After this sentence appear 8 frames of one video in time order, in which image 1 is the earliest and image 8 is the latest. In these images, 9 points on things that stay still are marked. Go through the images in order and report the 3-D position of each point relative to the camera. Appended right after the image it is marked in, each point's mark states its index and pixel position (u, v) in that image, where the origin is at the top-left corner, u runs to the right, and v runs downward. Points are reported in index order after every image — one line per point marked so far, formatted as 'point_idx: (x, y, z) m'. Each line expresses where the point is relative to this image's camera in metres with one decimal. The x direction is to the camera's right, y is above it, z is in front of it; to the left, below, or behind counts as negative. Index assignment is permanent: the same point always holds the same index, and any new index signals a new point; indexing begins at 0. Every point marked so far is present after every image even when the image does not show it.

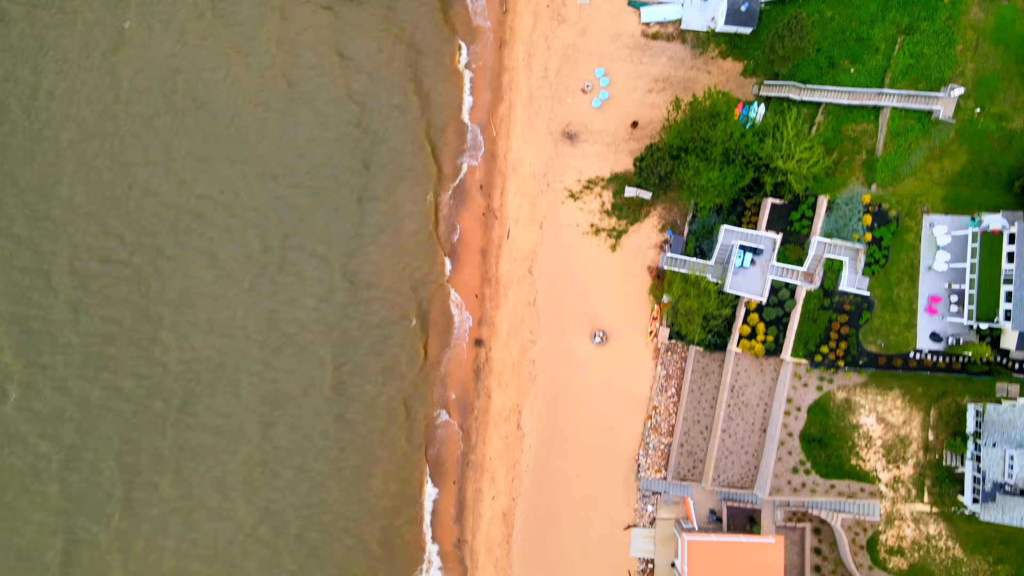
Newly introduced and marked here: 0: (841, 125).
0: (+7.0, +3.4, +18.9) m
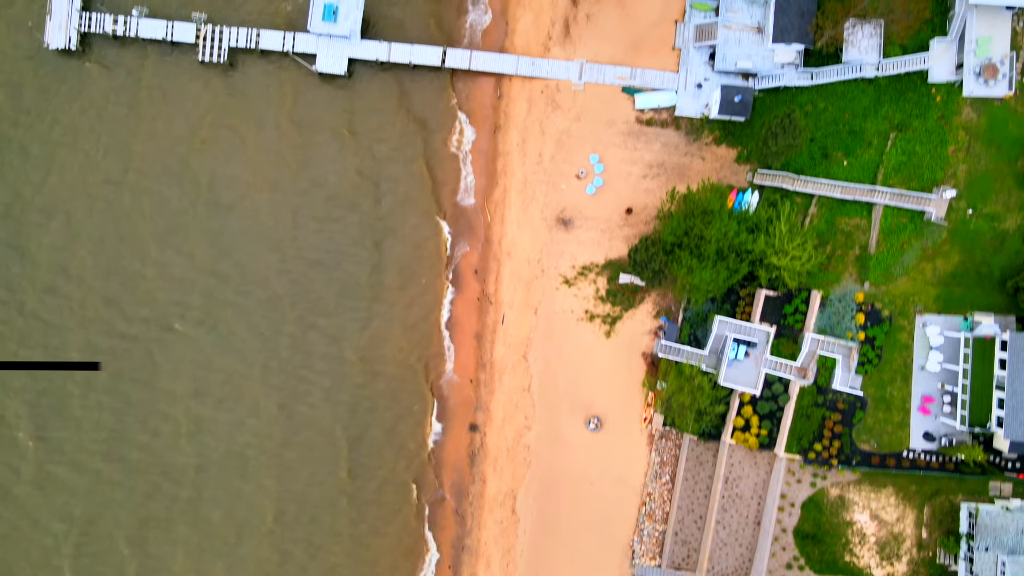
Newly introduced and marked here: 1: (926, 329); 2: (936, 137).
0: (+6.8, +1.5, +18.7) m
1: (+8.4, -0.9, +18.0) m
2: (+8.7, +3.0, +18.3) m
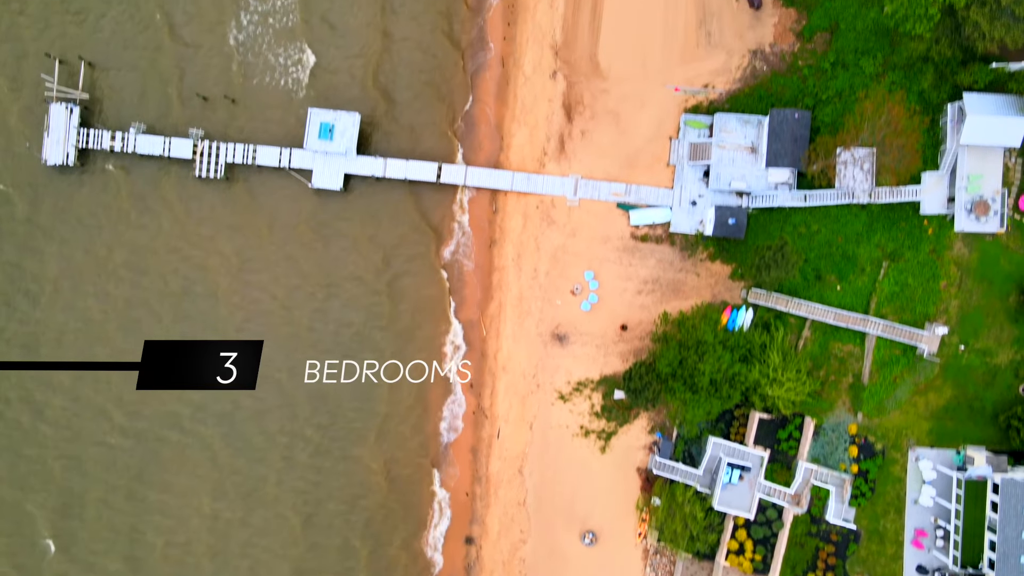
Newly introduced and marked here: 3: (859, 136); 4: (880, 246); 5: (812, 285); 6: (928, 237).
0: (+6.7, -1.2, +18.8) m
1: (+8.3, -3.6, +18.1) m
2: (+8.6, +0.3, +18.4) m
3: (+7.6, +3.1, +19.3) m
4: (+7.8, +0.9, +18.7) m
5: (+6.5, 0.0, +19.1) m
6: (+8.7, +1.0, +18.4) m
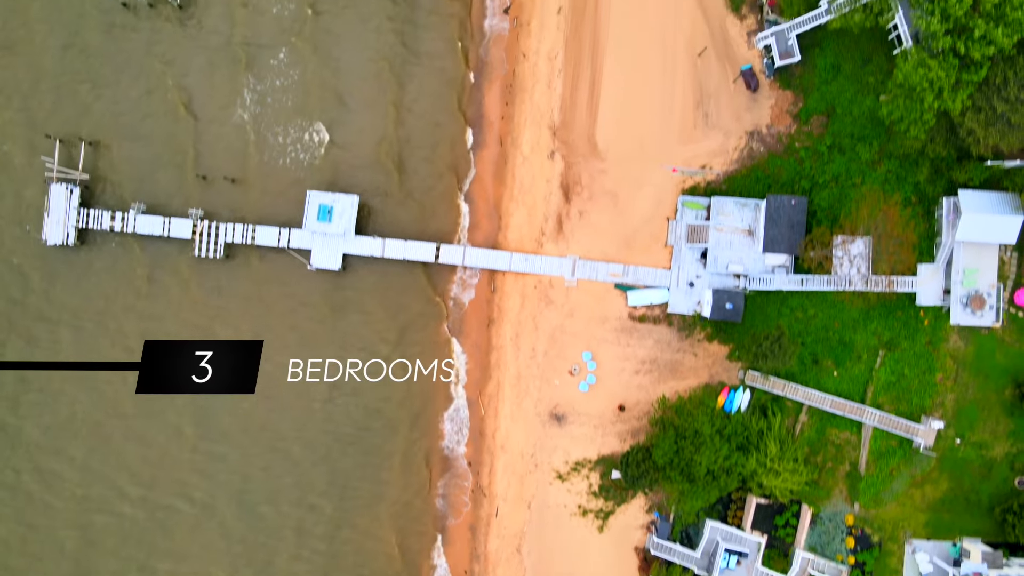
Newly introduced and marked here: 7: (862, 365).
0: (+6.7, -3.0, +18.9) m
1: (+8.3, -5.4, +18.2) m
2: (+8.6, -1.5, +18.4) m
3: (+7.5, +1.3, +19.3) m
4: (+7.7, -1.0, +18.8) m
5: (+6.4, -1.8, +19.2) m
6: (+8.6, -0.8, +18.5) m
7: (+7.4, -1.6, +18.8) m
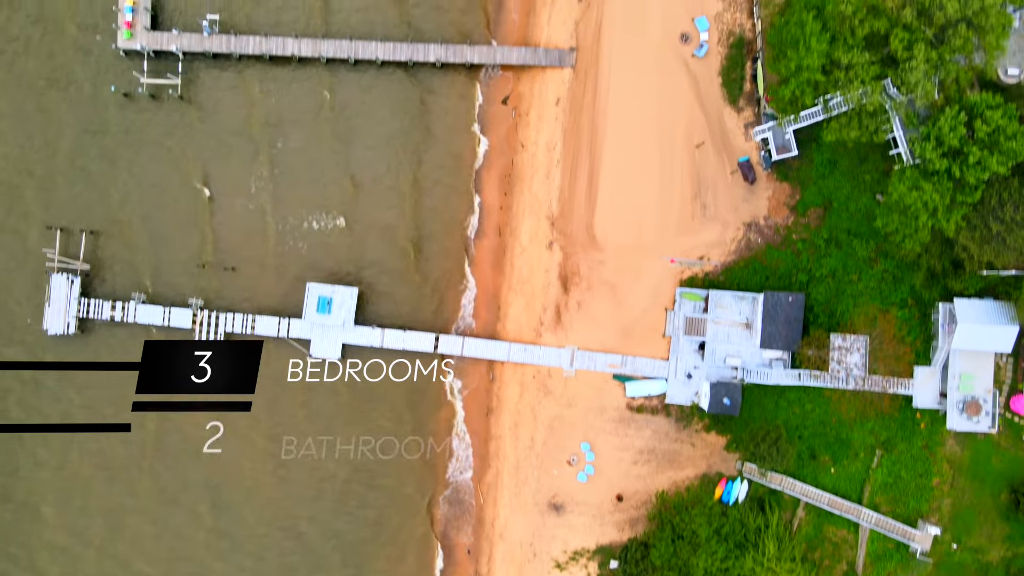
0: (+6.7, -5.1, +19.0) m
1: (+8.2, -7.5, +18.2) m
2: (+8.6, -3.6, +18.5) m
3: (+7.5, -0.8, +19.4) m
4: (+7.7, -3.1, +18.9) m
5: (+6.4, -3.9, +19.3) m
6: (+8.6, -2.9, +18.6) m
7: (+7.4, -3.7, +18.9) m
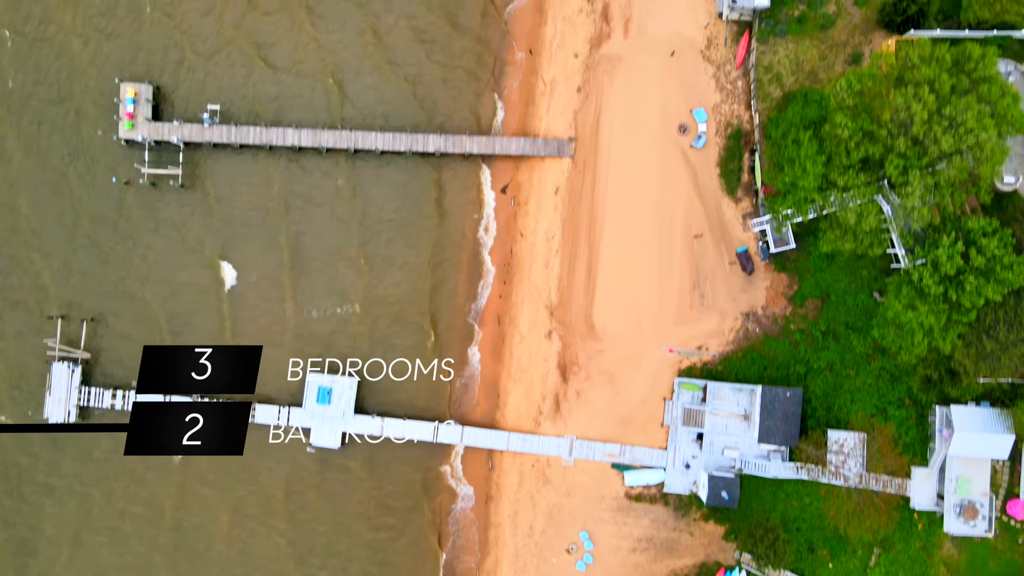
0: (+6.6, -7.2, +19.0) m
1: (+8.2, -9.6, +18.3) m
2: (+8.5, -5.7, +18.6) m
3: (+7.5, -2.9, +19.5) m
4: (+7.7, -5.1, +18.9) m
5: (+6.4, -6.0, +19.3) m
6: (+8.5, -5.0, +18.6) m
7: (+7.4, -5.8, +19.0) m
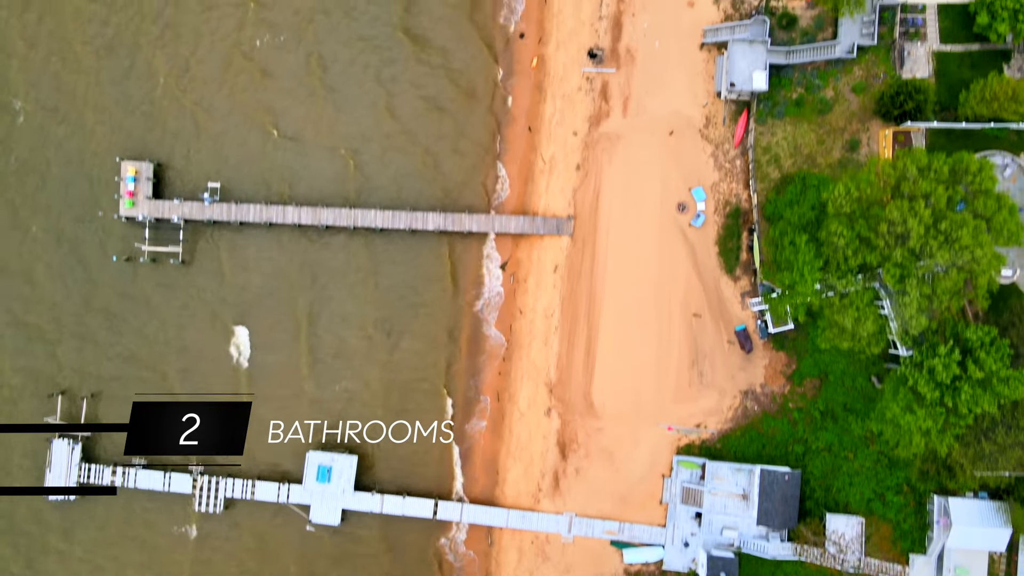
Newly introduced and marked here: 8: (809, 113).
0: (+6.6, -9.0, +19.1) m
1: (+8.2, -11.4, +18.3) m
2: (+8.5, -7.5, +18.6) m
3: (+7.4, -4.7, +19.6) m
4: (+7.7, -7.0, +19.0) m
5: (+6.4, -7.8, +19.4) m
6: (+8.5, -6.8, +18.7) m
7: (+7.4, -7.6, +19.0) m
8: (+6.6, +3.9, +19.8) m
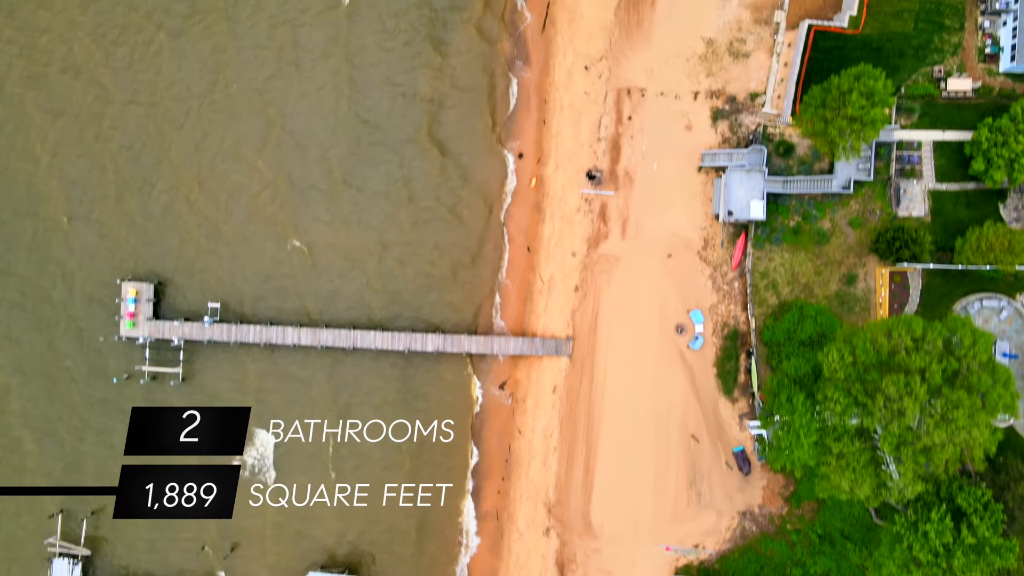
0: (+6.6, -11.9, +19.1) m
1: (+8.2, -14.2, +18.3) m
2: (+8.5, -10.4, +18.7) m
3: (+7.4, -7.6, +19.6) m
4: (+7.6, -9.8, +19.0) m
5: (+6.3, -10.7, +19.4) m
6: (+8.5, -9.7, +18.7) m
7: (+7.3, -10.5, +19.1) m
8: (+6.6, +1.1, +19.9) m
